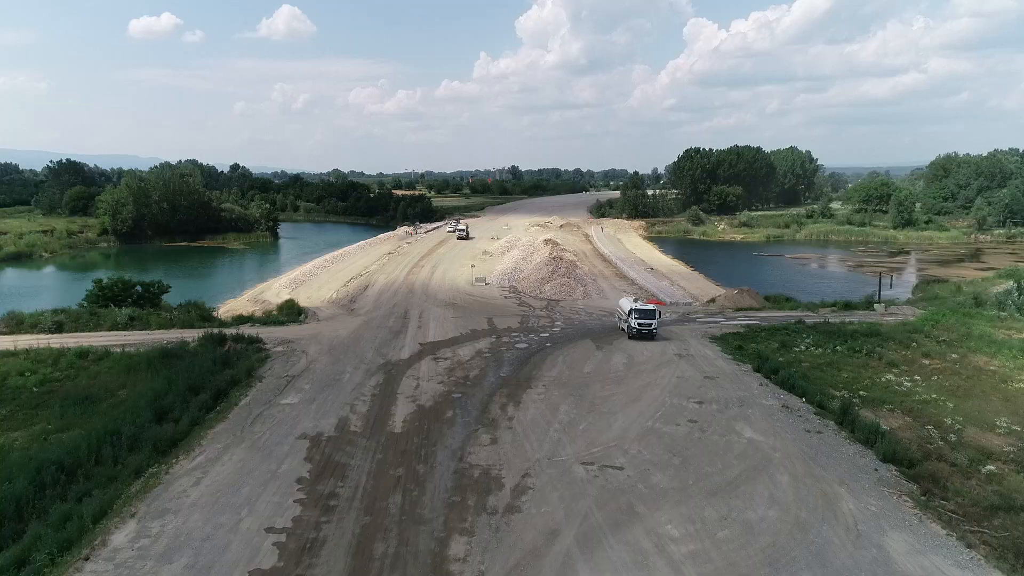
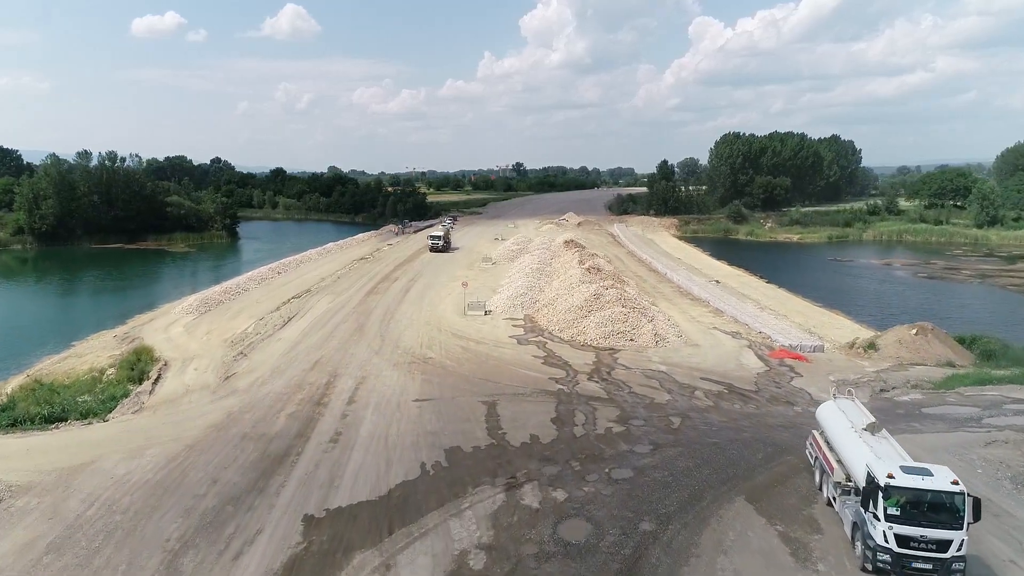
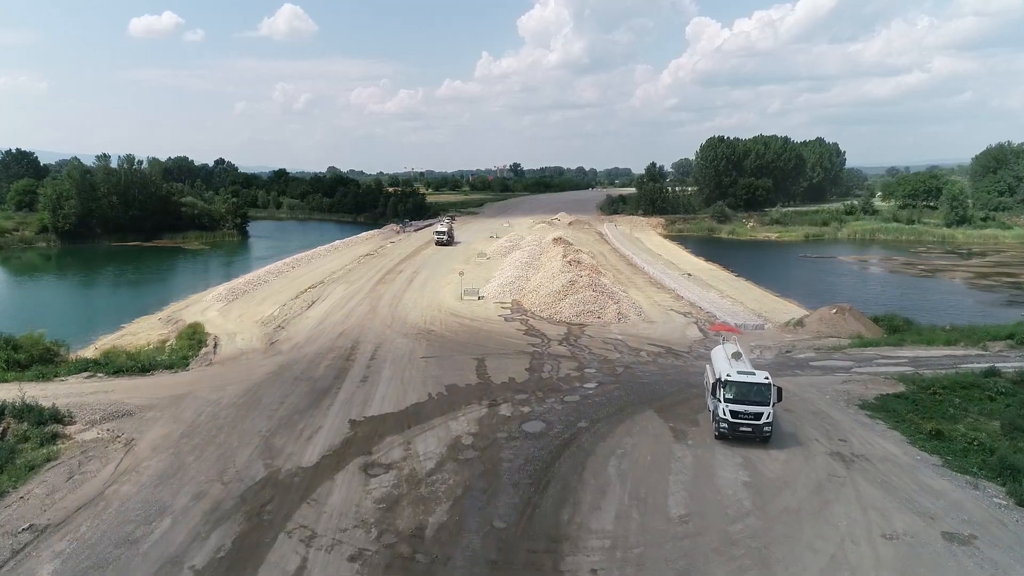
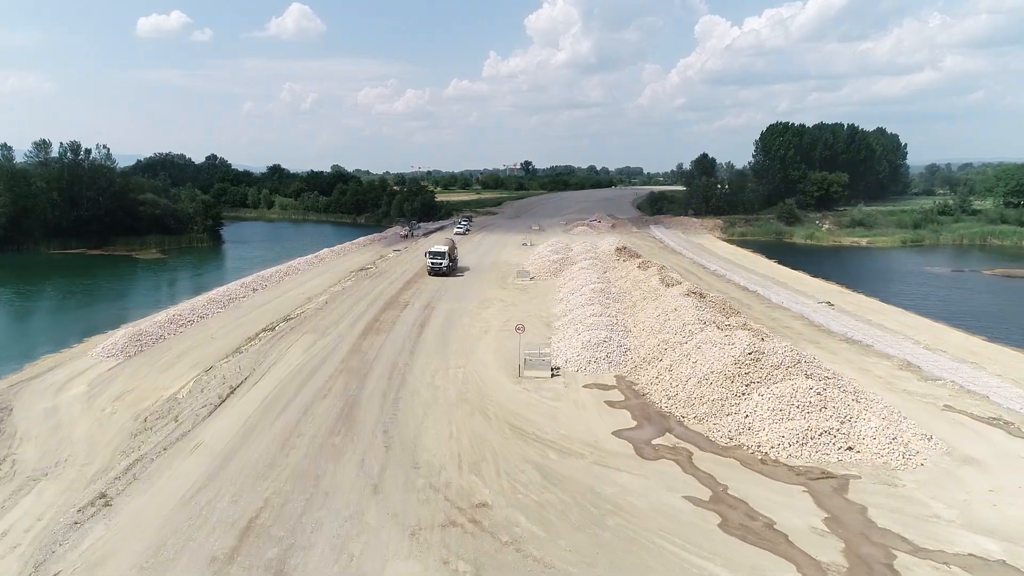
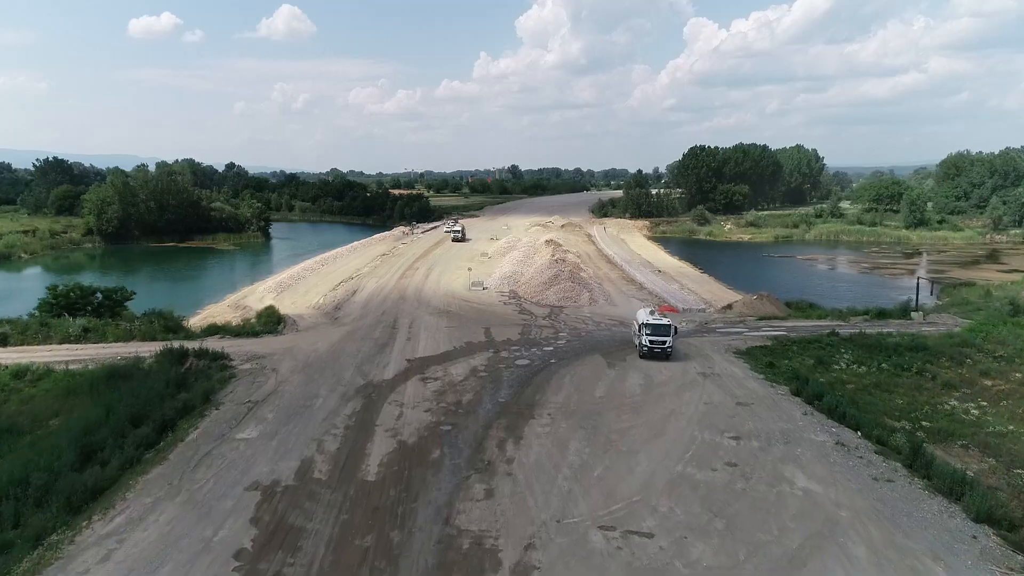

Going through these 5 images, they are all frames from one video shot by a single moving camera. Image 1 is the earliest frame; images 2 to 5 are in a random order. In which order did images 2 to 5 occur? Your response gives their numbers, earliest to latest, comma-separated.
5, 3, 2, 4
